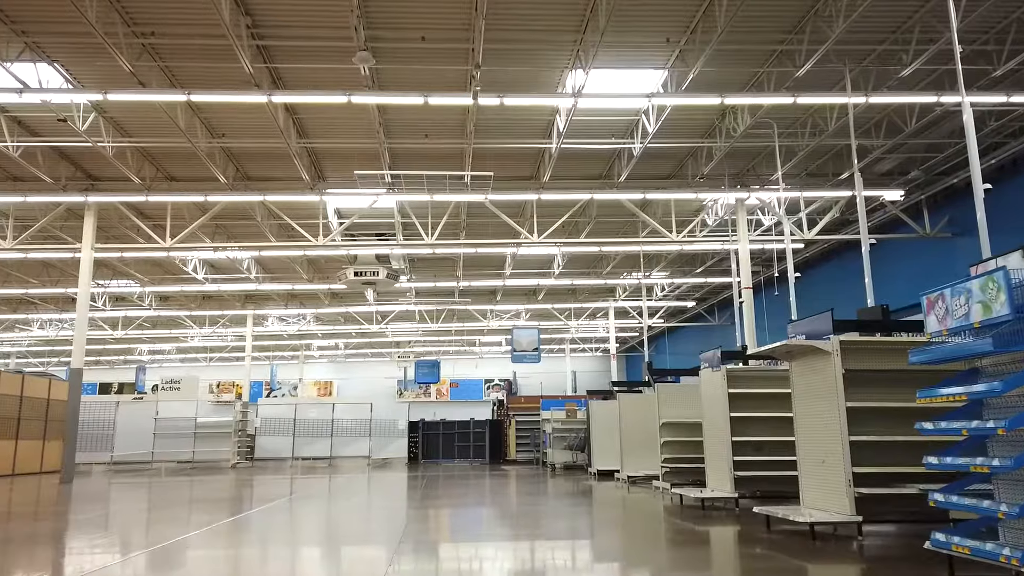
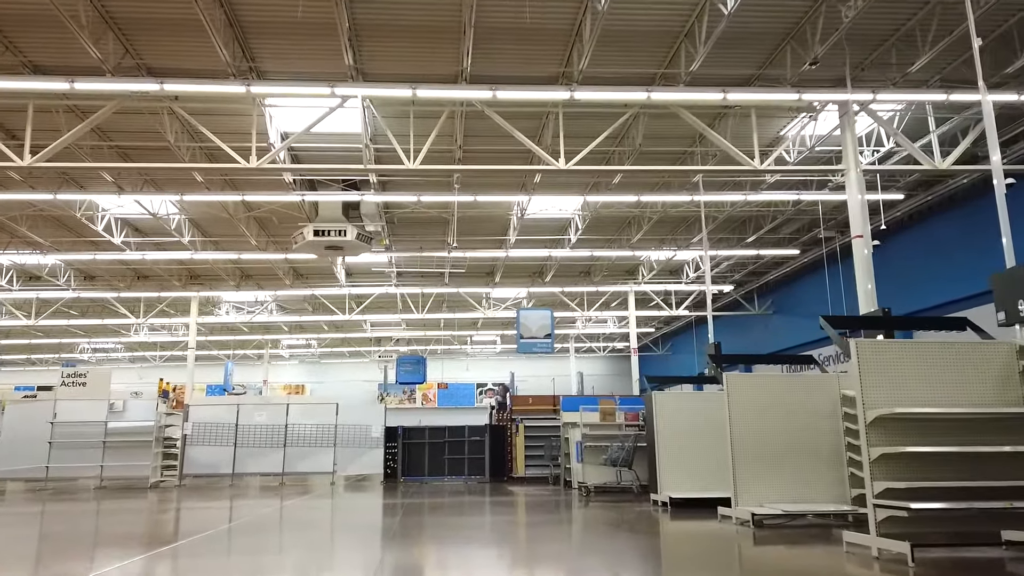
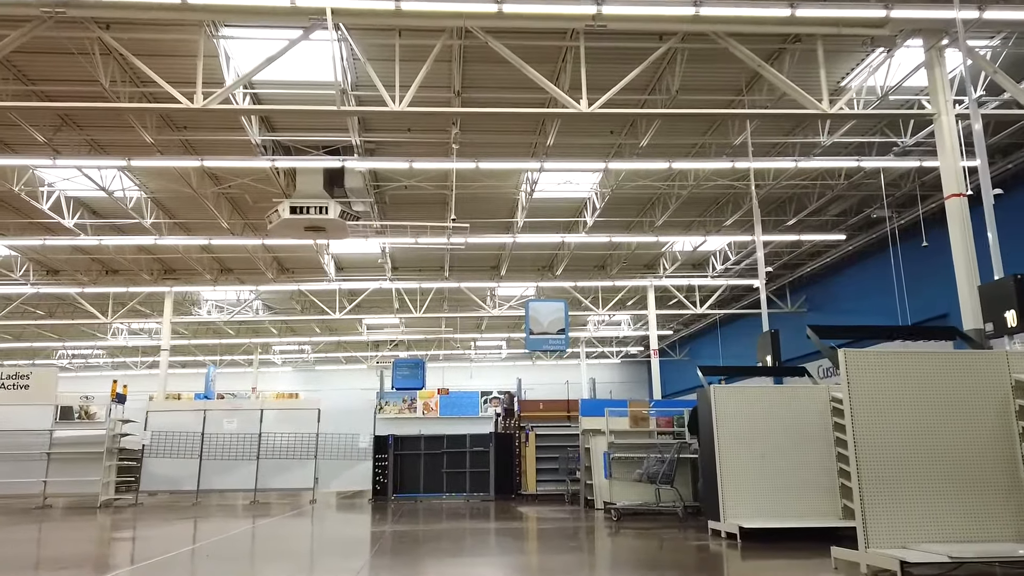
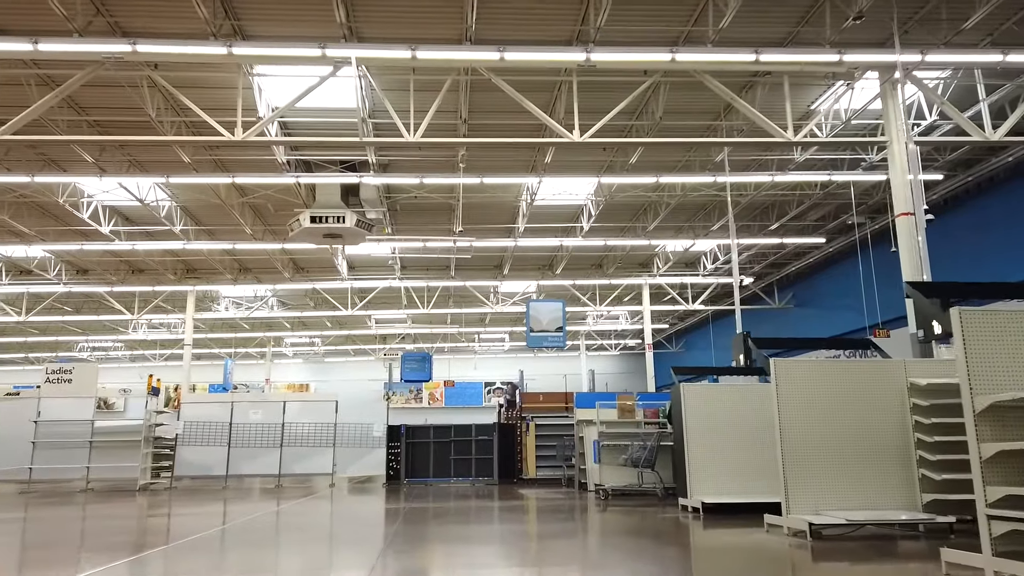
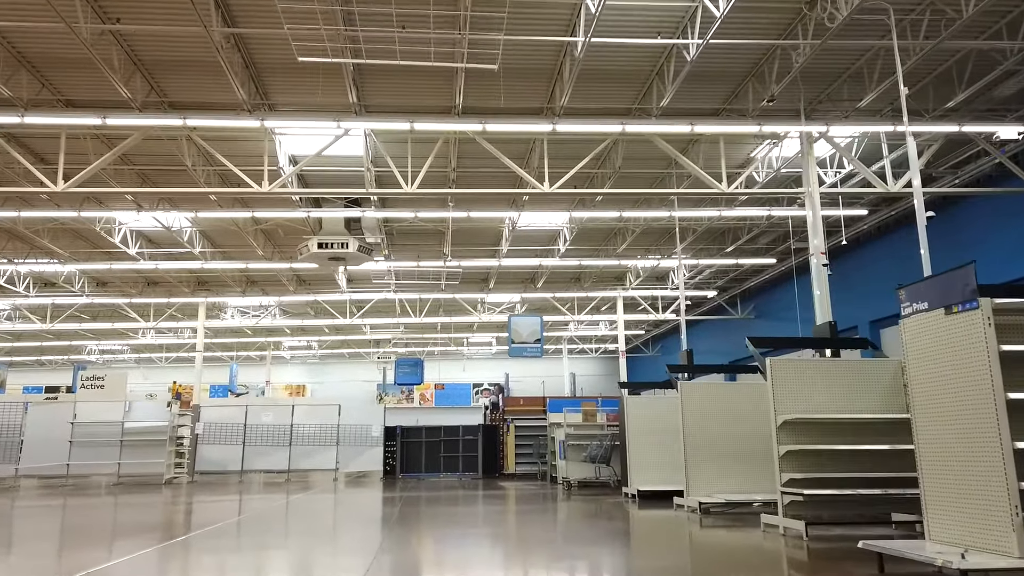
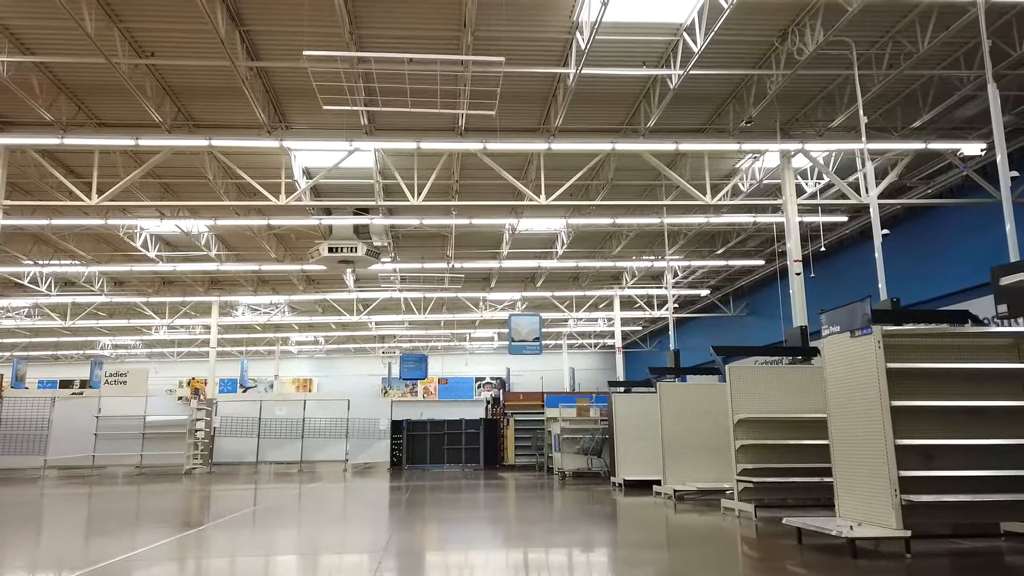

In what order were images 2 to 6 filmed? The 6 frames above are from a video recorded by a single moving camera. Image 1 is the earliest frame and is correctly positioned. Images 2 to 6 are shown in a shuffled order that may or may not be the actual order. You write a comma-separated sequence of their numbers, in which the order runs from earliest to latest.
6, 5, 2, 4, 3
